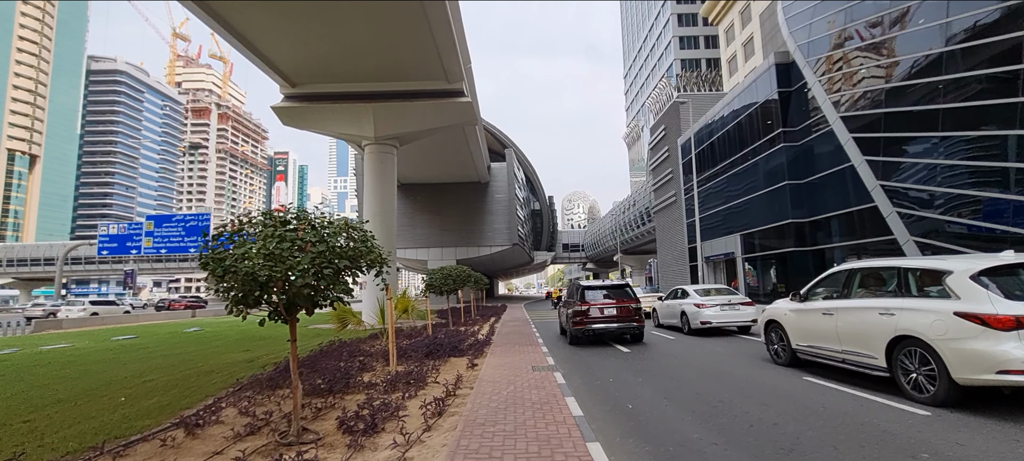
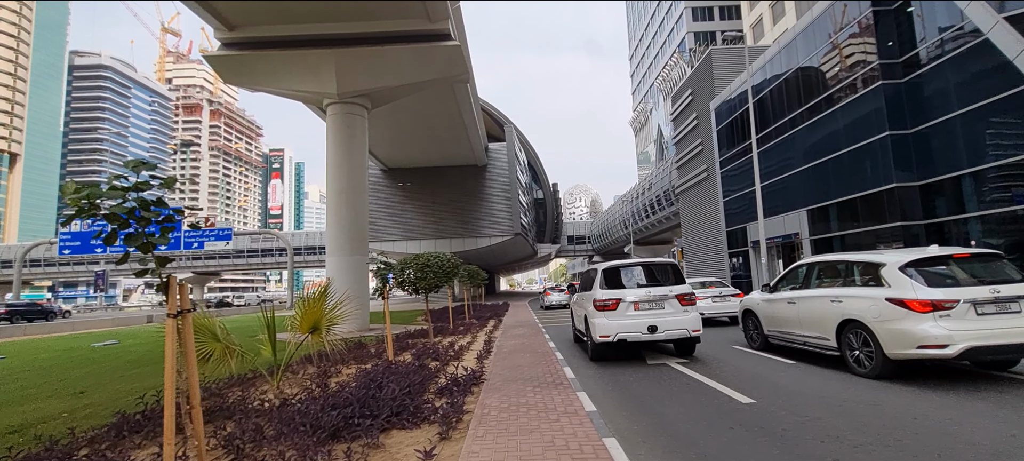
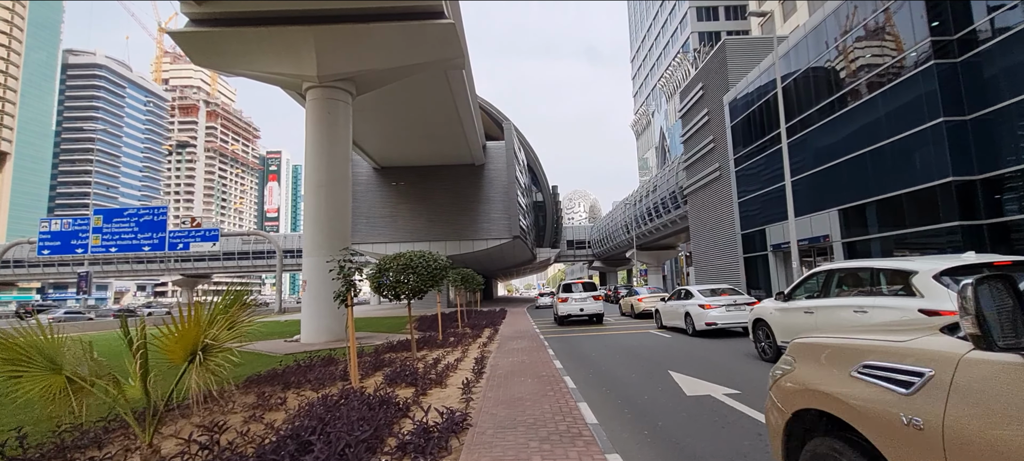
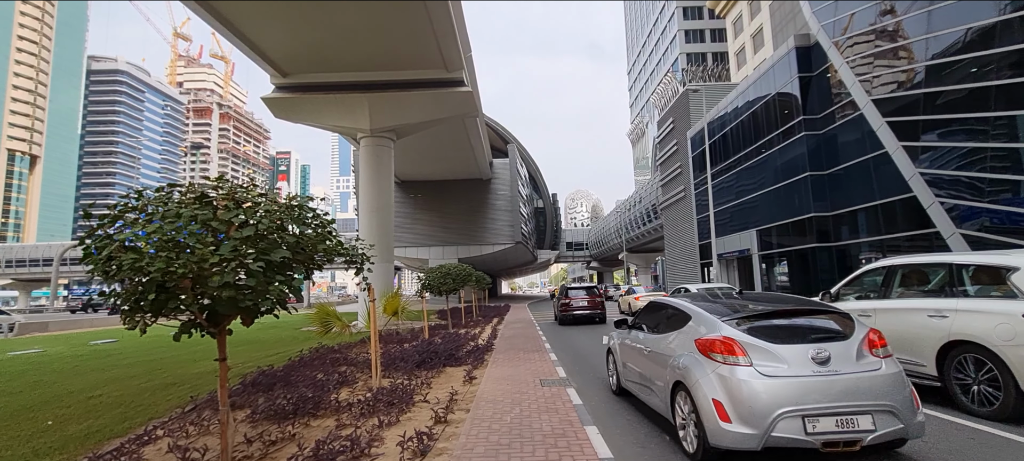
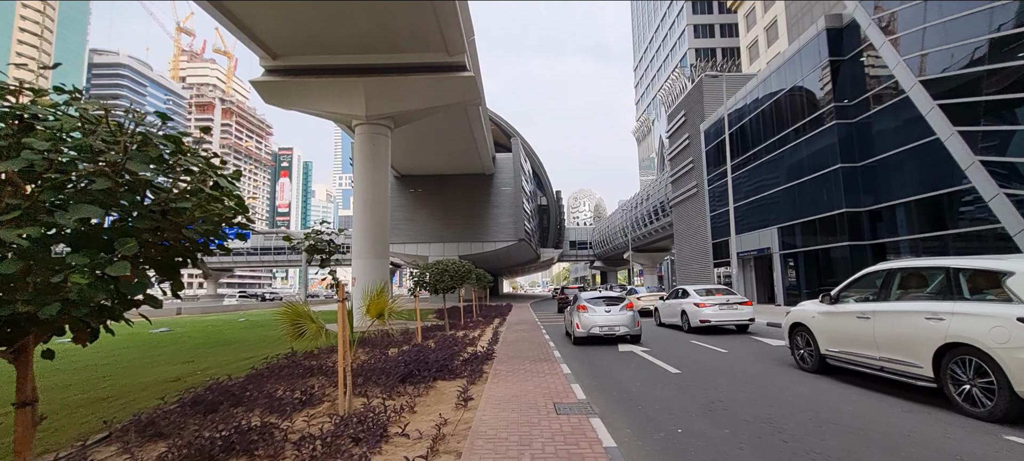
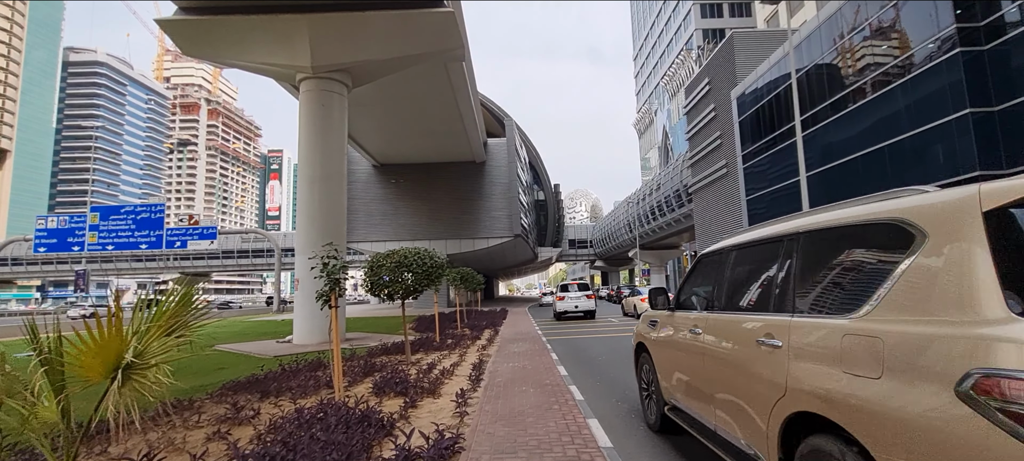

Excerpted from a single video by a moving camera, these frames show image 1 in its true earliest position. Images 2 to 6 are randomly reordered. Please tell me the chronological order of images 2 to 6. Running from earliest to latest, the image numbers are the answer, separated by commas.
4, 5, 2, 3, 6
